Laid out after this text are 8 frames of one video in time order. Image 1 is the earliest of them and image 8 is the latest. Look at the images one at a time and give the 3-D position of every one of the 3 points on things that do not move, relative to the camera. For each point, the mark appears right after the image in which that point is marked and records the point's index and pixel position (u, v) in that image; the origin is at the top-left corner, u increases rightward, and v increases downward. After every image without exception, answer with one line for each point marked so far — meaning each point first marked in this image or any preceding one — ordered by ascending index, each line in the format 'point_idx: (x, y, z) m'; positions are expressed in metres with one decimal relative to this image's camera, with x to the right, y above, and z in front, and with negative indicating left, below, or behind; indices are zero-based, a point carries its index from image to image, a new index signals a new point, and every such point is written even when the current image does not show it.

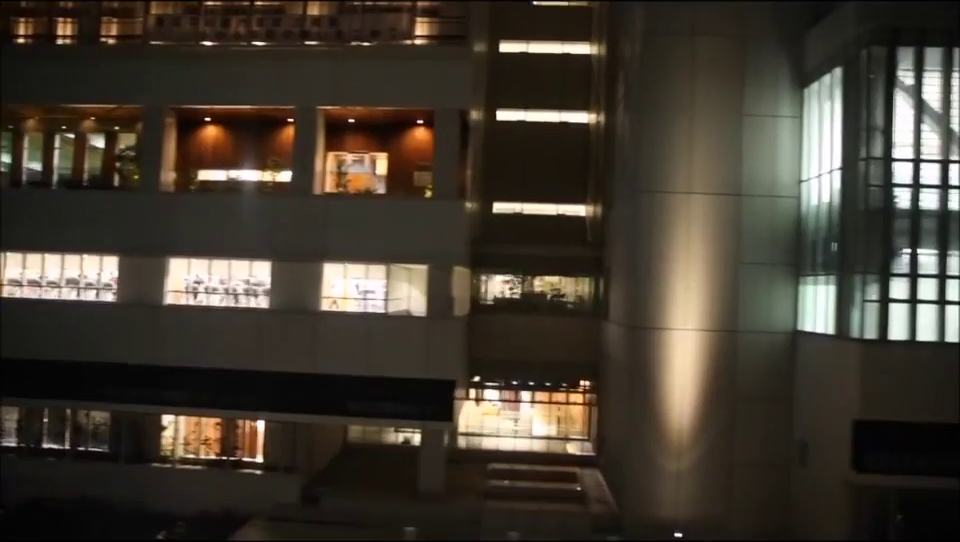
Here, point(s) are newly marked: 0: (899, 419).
0: (+10.4, -3.7, +16.6) m
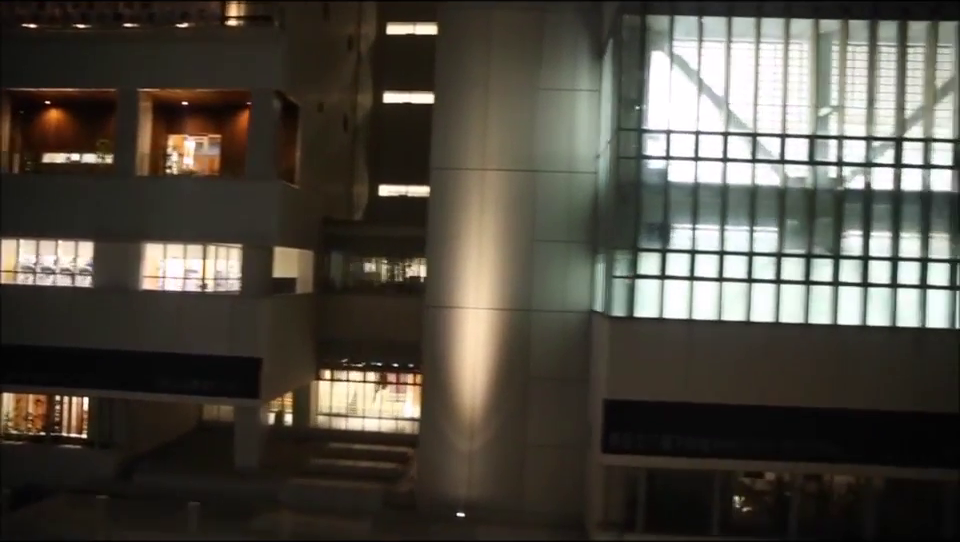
0: (+4.0, -3.1, +16.3) m
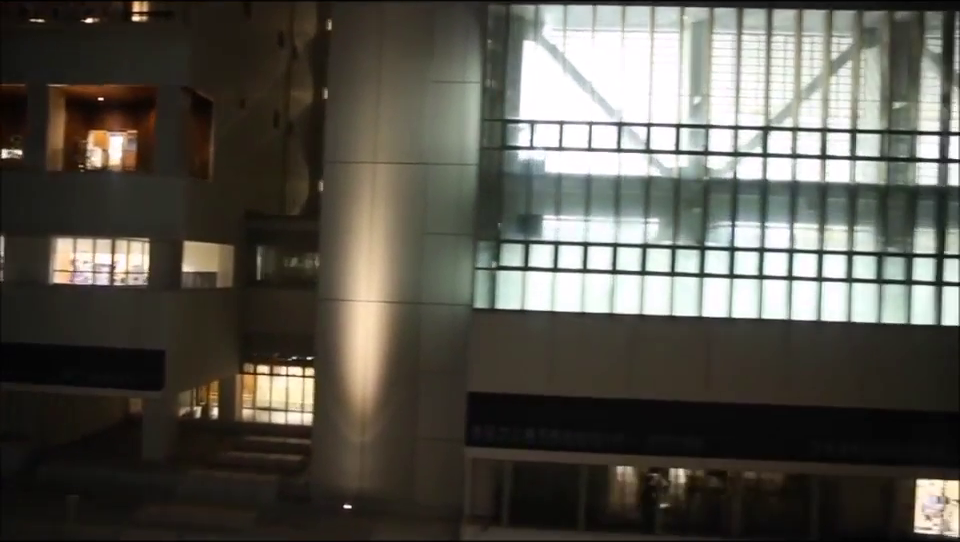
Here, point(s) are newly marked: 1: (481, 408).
0: (+0.7, -2.9, +16.2) m
1: (0.0, -3.3, +16.2) m
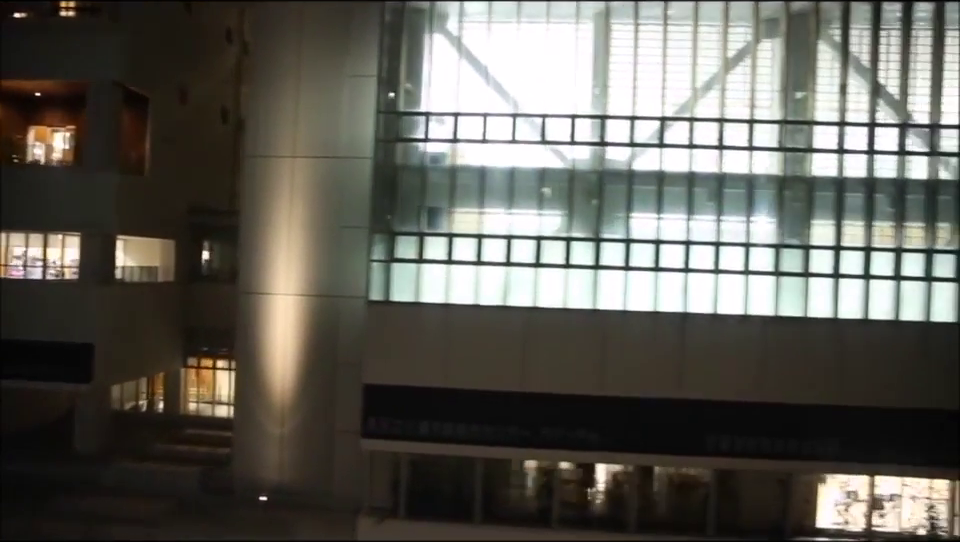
0: (-1.8, -2.7, +16.2) m
1: (-2.5, -3.1, +16.2) m
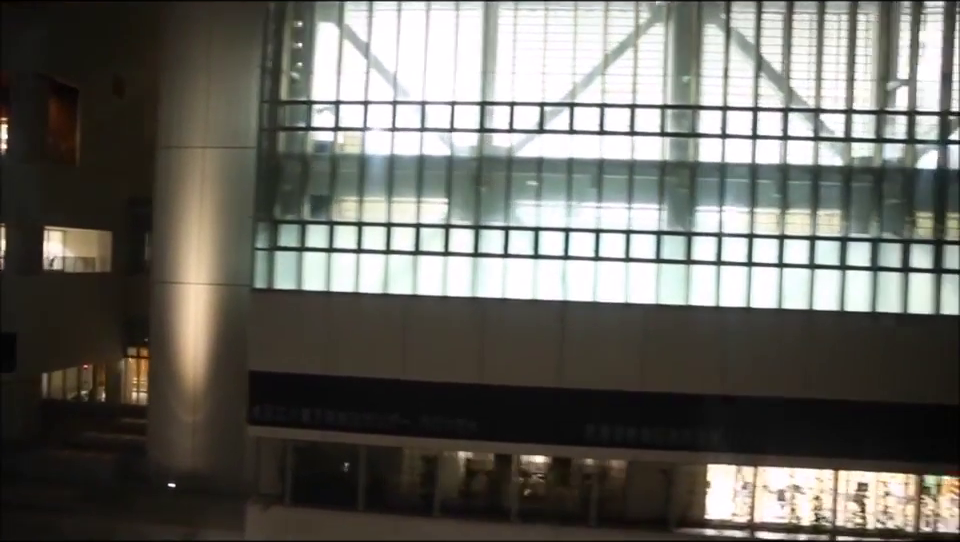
0: (-4.7, -2.4, +16.2) m
1: (-5.3, -2.8, +16.3) m
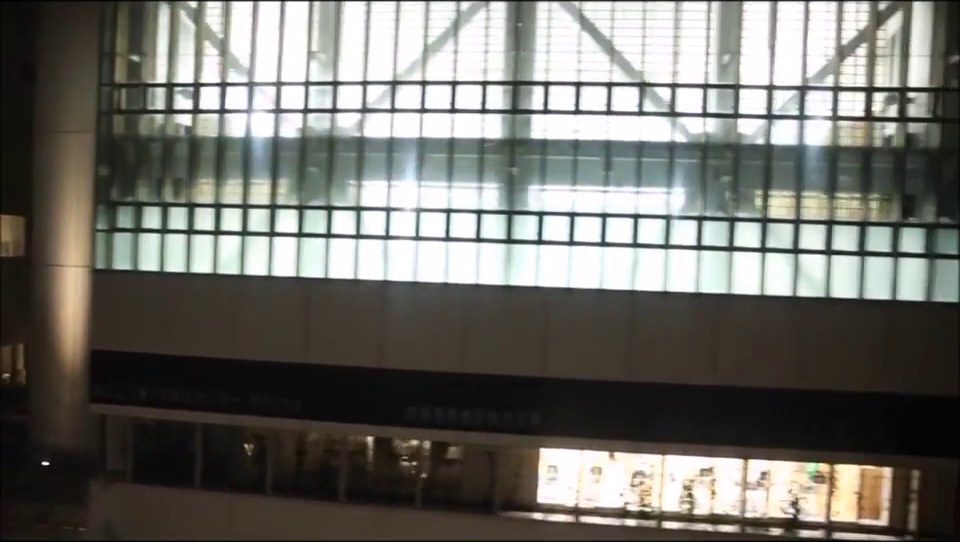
0: (-8.8, -2.0, +16.5) m
1: (-9.4, -2.4, +16.5) m
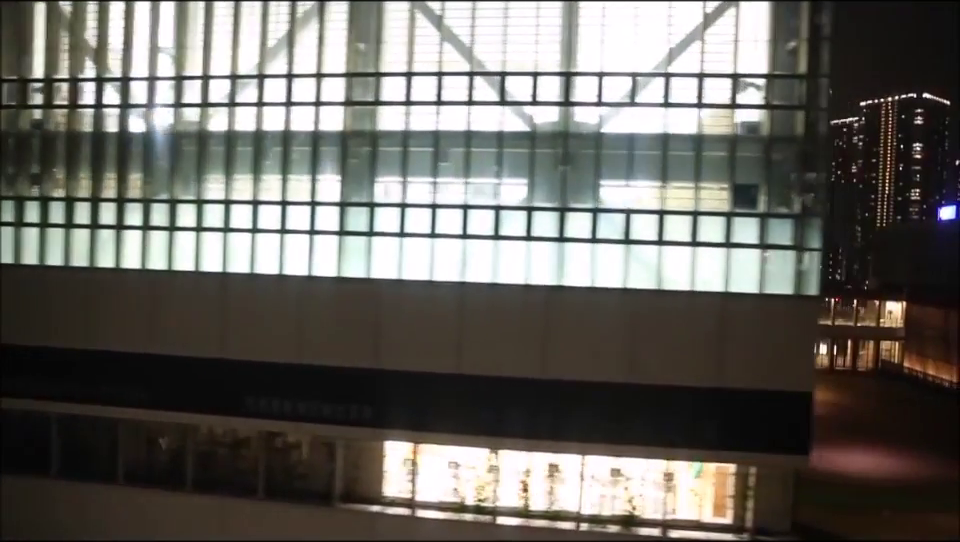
0: (-12.5, -1.8, +16.8) m
1: (-13.1, -2.2, +16.9) m
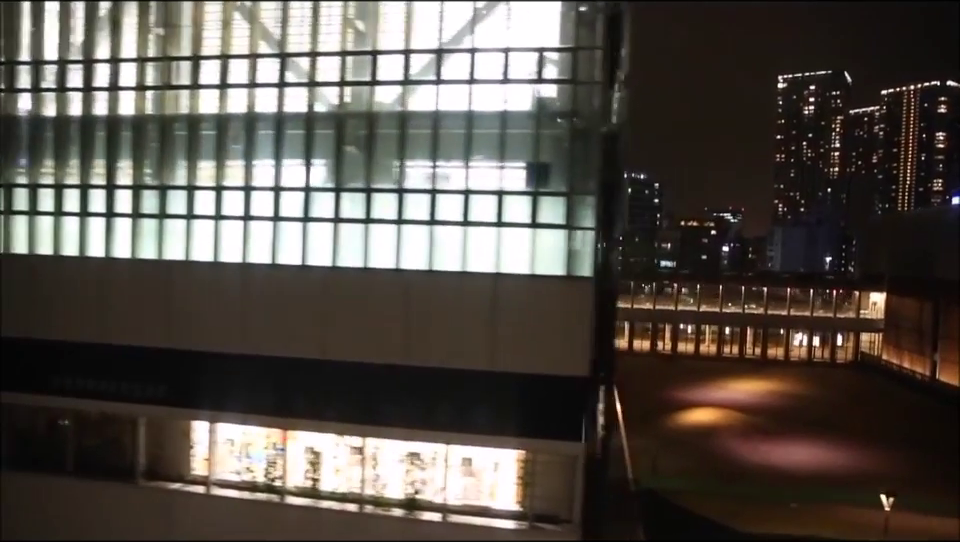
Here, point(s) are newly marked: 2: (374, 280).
0: (-17.1, -1.4, +17.6) m
1: (-17.8, -1.8, +17.8) m
2: (-2.2, -0.3, +14.4) m
